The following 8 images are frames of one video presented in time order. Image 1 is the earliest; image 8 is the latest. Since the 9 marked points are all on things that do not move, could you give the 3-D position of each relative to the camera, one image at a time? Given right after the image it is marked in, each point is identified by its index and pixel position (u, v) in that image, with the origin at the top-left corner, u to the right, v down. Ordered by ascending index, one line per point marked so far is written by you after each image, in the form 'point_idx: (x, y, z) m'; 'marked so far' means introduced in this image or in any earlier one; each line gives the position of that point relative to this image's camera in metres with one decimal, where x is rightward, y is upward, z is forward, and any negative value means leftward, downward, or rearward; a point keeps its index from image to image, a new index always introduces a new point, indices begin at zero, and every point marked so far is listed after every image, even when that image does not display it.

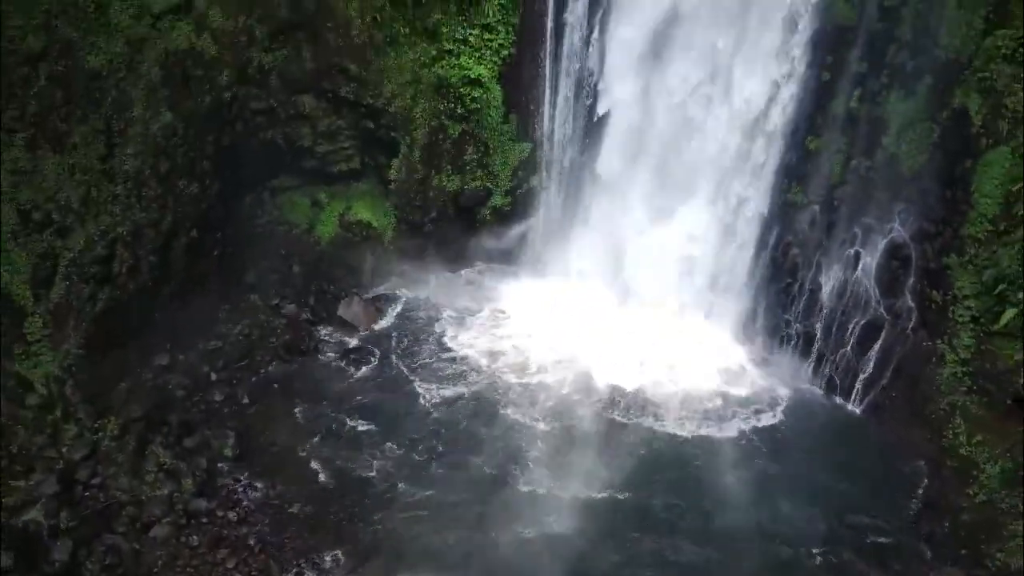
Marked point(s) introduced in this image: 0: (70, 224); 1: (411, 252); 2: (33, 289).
0: (-4.1, +0.6, +7.8) m
1: (-1.3, +0.5, +10.8) m
2: (-4.2, 0.0, +7.6) m
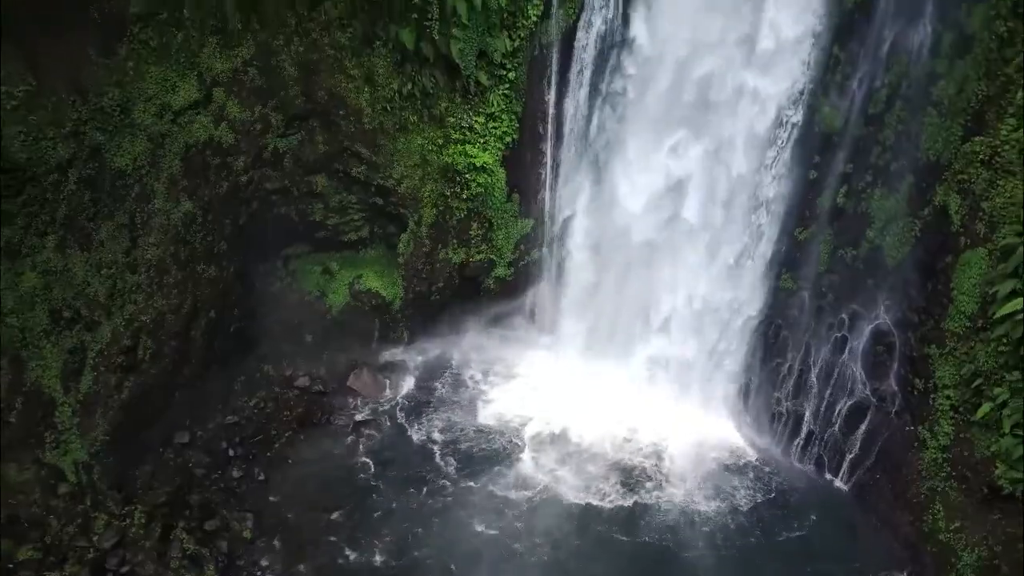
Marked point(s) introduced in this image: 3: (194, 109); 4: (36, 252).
0: (-4.0, -0.3, +8.3) m
1: (-1.2, -0.4, +11.2) m
2: (-4.2, -0.9, +8.0) m
3: (-3.3, +1.9, +8.9) m
4: (-4.4, +0.3, +7.9) m
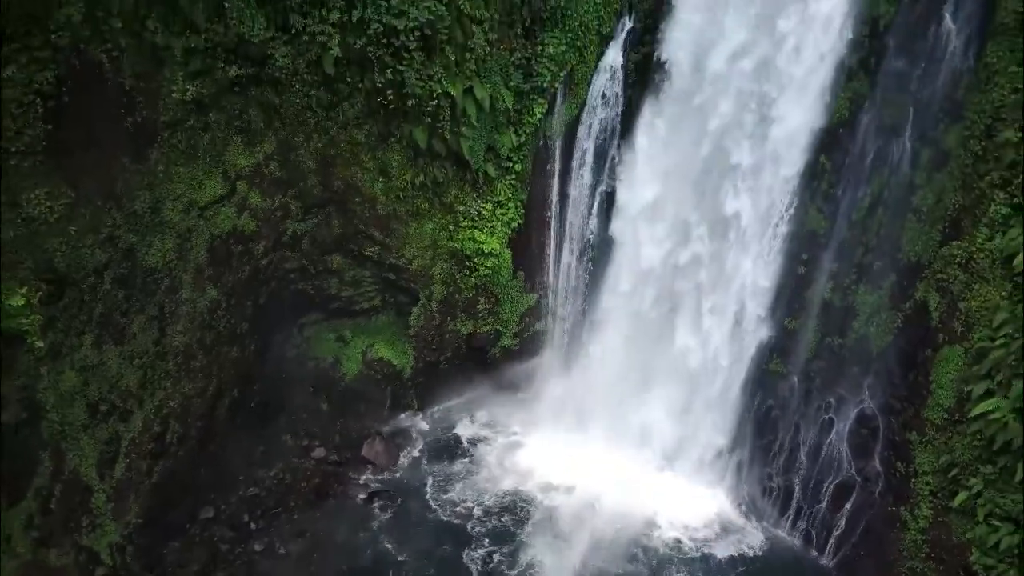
0: (-4.0, -1.2, +8.9) m
1: (-1.1, -1.4, +11.8) m
2: (-4.1, -1.8, +8.6) m
3: (-3.2, +1.0, +9.5) m
4: (-4.3, -0.6, +8.4) m
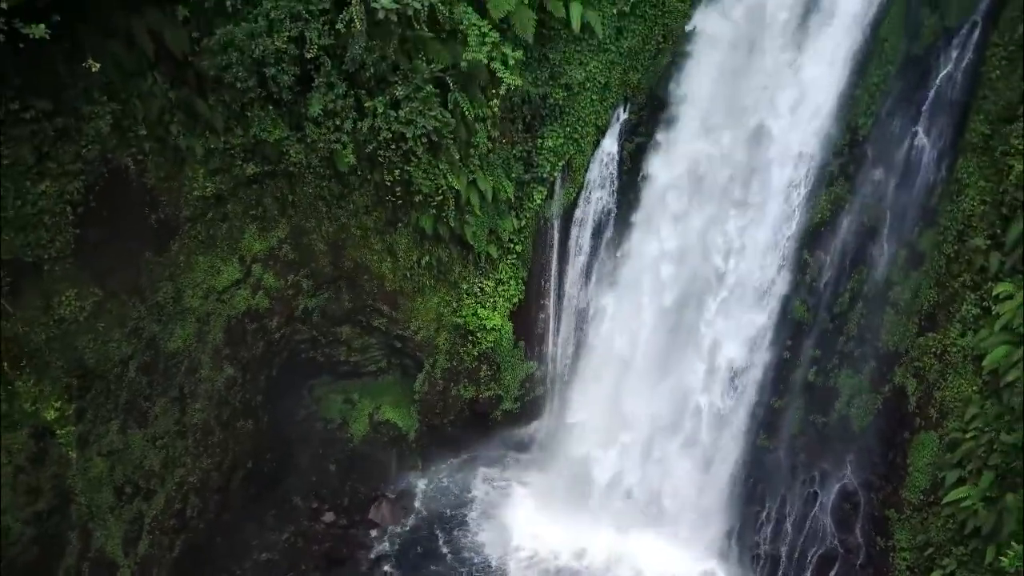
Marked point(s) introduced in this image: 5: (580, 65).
0: (-3.9, -2.2, +9.4) m
1: (-1.1, -2.3, +12.3) m
2: (-4.1, -2.8, +9.1) m
3: (-3.2, 0.0, +10.0) m
4: (-4.3, -1.5, +9.0) m
5: (+0.8, +2.6, +9.7) m
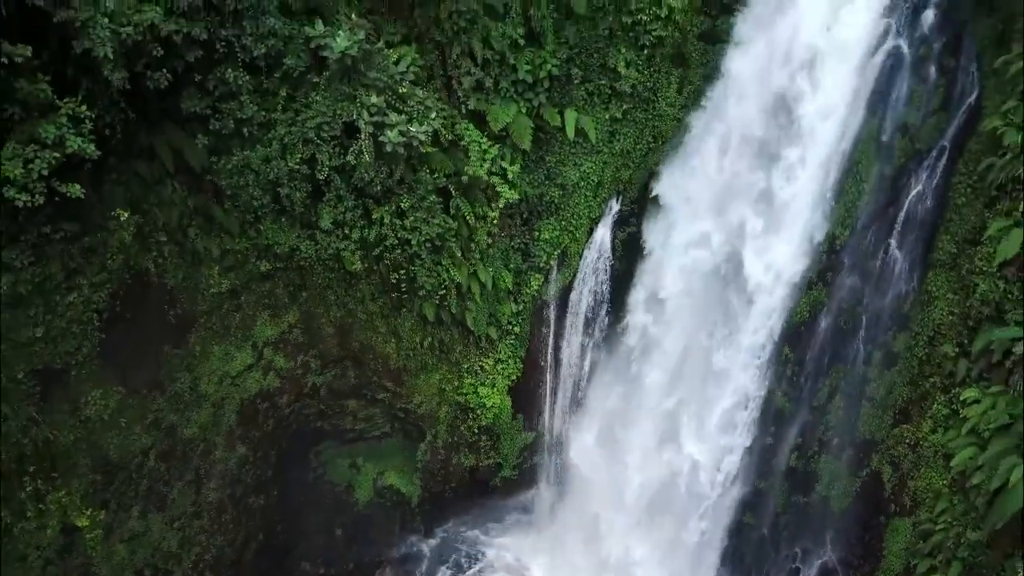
0: (-4.0, -3.2, +10.0) m
1: (-1.2, -3.4, +12.9) m
2: (-4.2, -3.8, +9.7) m
3: (-3.2, -1.0, +10.6) m
4: (-4.3, -2.6, +9.5) m
5: (+0.7, +1.5, +10.2) m
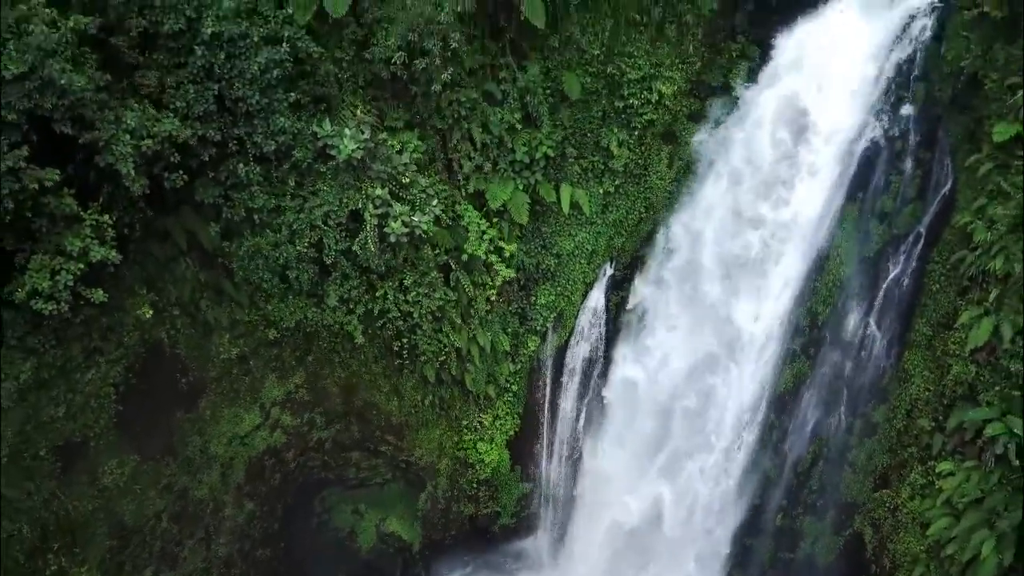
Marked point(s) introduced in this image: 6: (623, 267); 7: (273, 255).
0: (-4.0, -4.1, +10.4) m
1: (-1.2, -4.2, +13.3) m
2: (-4.2, -4.6, +10.1) m
3: (-3.3, -1.9, +11.0) m
4: (-4.4, -3.4, +10.0) m
5: (+0.7, +0.7, +10.7) m
6: (+1.4, +0.3, +11.1) m
7: (-2.5, +0.3, +9.1) m
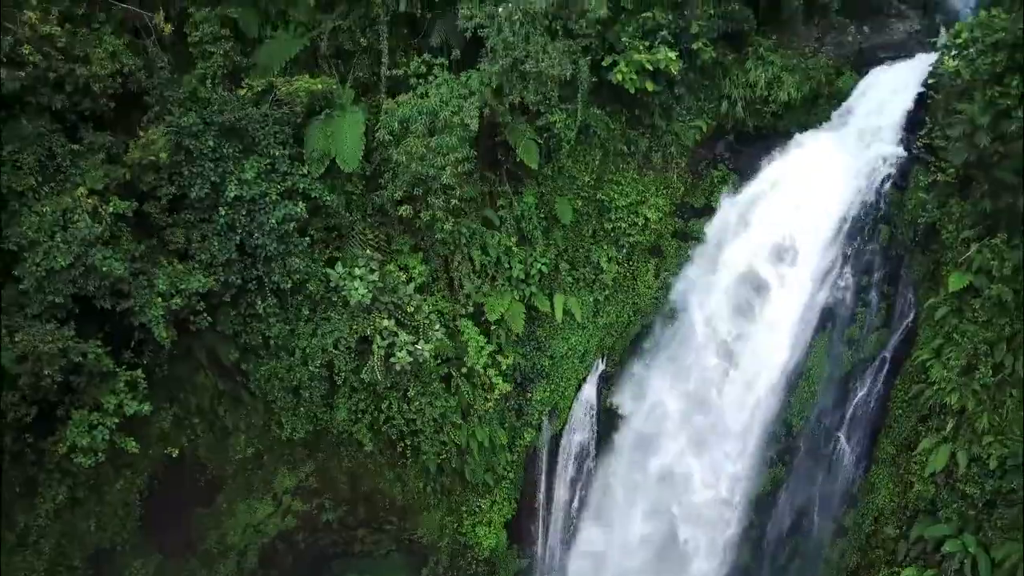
0: (-4.1, -5.4, +11.1) m
1: (-1.2, -5.6, +14.0) m
2: (-4.3, -6.0, +10.9) m
3: (-3.3, -3.2, +11.8) m
4: (-4.4, -4.8, +10.7) m
5: (+0.7, -0.7, +11.4) m
6: (+1.4, -1.1, +11.8) m
7: (-2.6, -1.0, +9.8) m
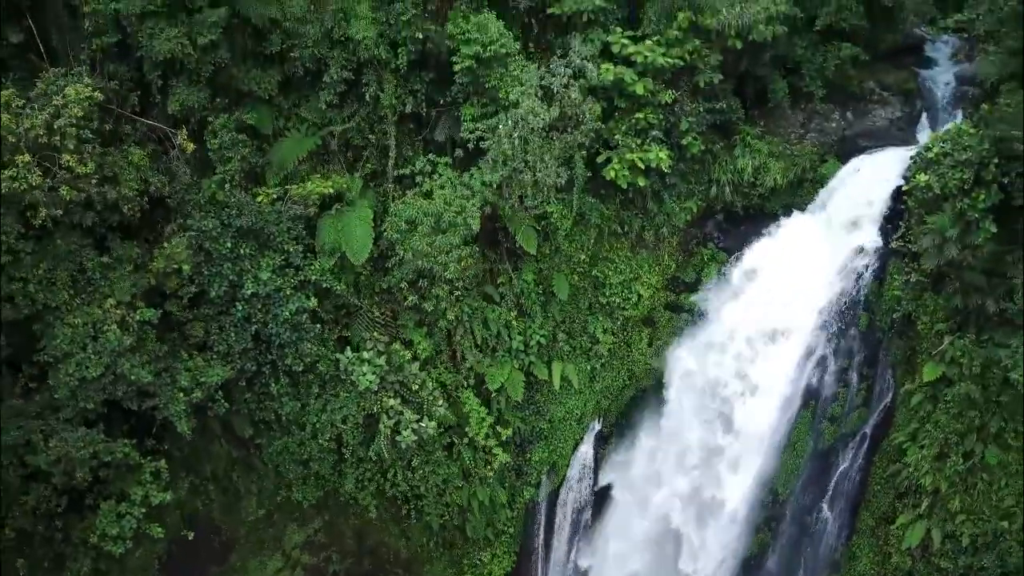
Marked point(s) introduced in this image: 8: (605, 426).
0: (-4.1, -6.4, +11.7) m
1: (-1.2, -6.5, +14.6) m
2: (-4.3, -6.9, +11.4) m
3: (-3.3, -4.2, +12.3) m
4: (-4.4, -5.7, +11.2) m
5: (+0.7, -1.7, +11.9) m
6: (+1.4, -2.1, +12.3) m
7: (-2.6, -2.0, +10.4) m
8: (+1.3, -2.1, +12.3) m
